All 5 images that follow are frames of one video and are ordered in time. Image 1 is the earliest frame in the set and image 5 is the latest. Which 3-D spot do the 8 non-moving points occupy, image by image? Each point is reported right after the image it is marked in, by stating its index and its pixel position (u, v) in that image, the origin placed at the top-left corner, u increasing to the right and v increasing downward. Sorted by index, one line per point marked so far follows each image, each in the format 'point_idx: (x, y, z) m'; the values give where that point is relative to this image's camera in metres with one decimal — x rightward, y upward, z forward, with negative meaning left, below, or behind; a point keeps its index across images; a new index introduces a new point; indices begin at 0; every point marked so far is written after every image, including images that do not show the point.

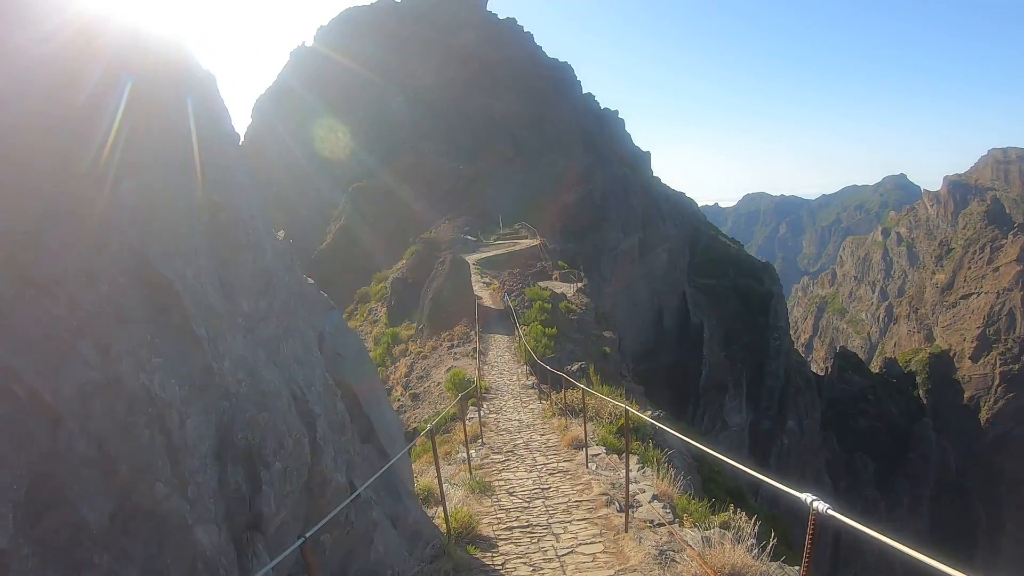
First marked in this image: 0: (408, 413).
0: (-3.3, -3.9, +17.4) m
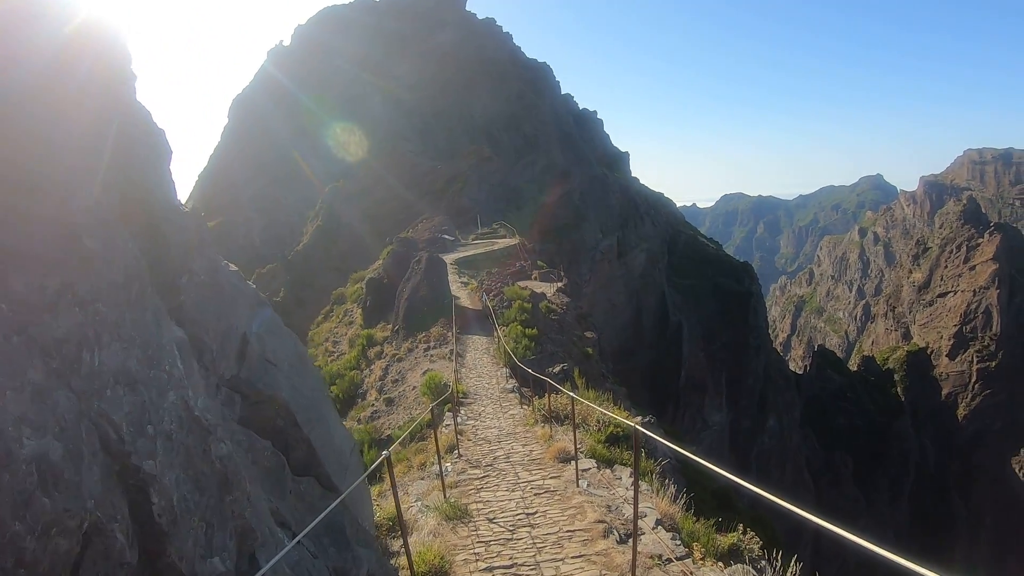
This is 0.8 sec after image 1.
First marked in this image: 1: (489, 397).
0: (-3.8, -3.9, +16.4) m
1: (-0.6, -2.7, +13.8) m
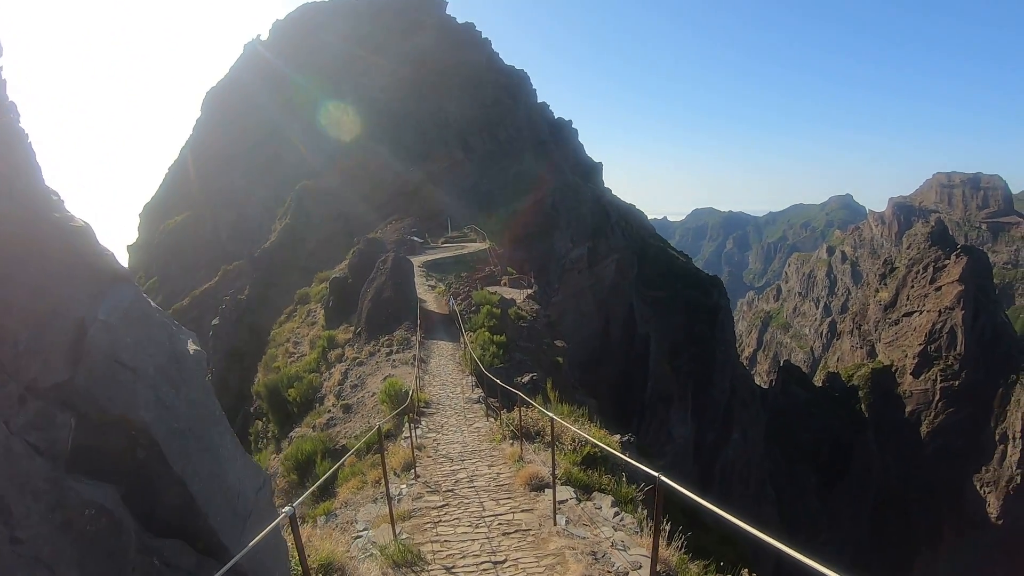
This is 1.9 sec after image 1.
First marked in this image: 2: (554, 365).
0: (-4.8, -3.8, +15.1) m
1: (-1.3, -2.7, +12.7) m
2: (+1.6, -2.6, +19.2) m
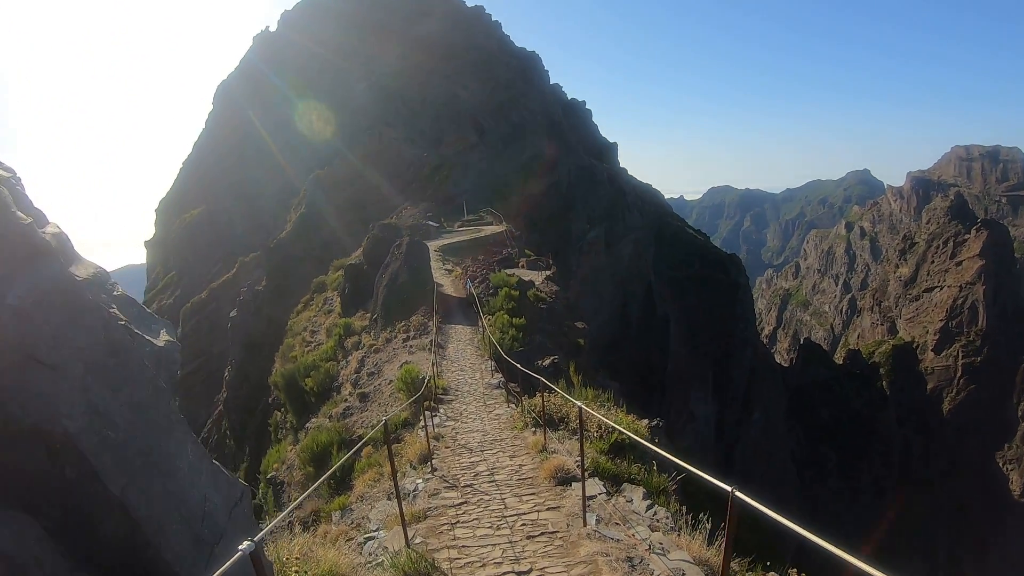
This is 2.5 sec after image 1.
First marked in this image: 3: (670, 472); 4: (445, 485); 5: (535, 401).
0: (-4.2, -3.4, +14.8) m
1: (-0.9, -2.3, +12.3) m
2: (+2.2, -2.0, +18.7) m
3: (+2.3, -2.7, +8.0) m
4: (-0.8, -2.2, +6.3) m
5: (+0.4, -1.9, +9.2) m
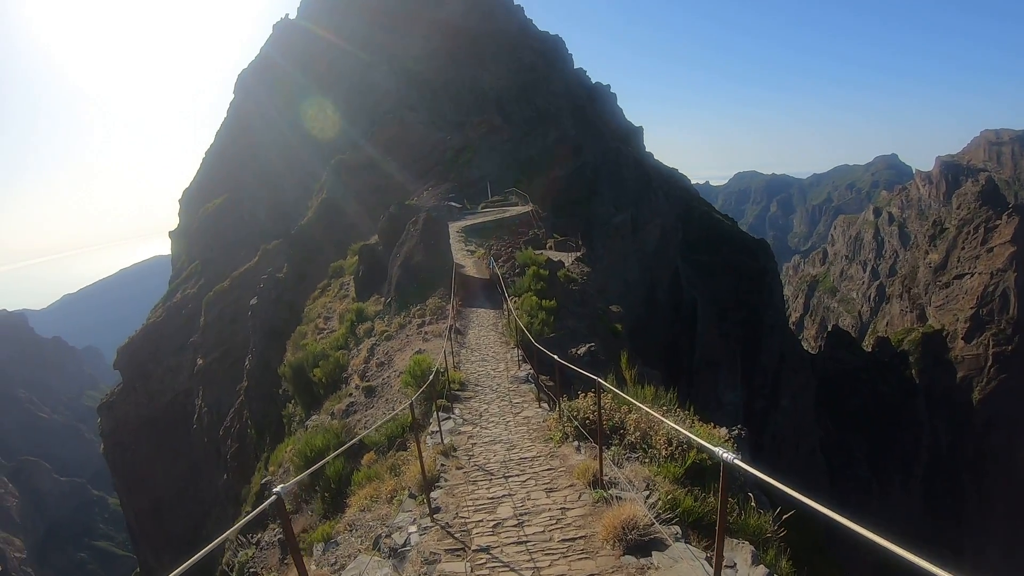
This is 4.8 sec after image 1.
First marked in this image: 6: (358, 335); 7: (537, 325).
0: (-3.6, -2.9, +12.8) m
1: (-0.4, -1.9, +10.1) m
2: (+3.0, -1.3, +16.4) m
3: (+2.7, -2.3, +5.7) m
4: (-0.5, -1.9, +4.1) m
5: (+0.8, -1.4, +6.9) m
6: (-5.7, -1.7, +19.8) m
7: (+0.5, -0.9, +12.8) m
